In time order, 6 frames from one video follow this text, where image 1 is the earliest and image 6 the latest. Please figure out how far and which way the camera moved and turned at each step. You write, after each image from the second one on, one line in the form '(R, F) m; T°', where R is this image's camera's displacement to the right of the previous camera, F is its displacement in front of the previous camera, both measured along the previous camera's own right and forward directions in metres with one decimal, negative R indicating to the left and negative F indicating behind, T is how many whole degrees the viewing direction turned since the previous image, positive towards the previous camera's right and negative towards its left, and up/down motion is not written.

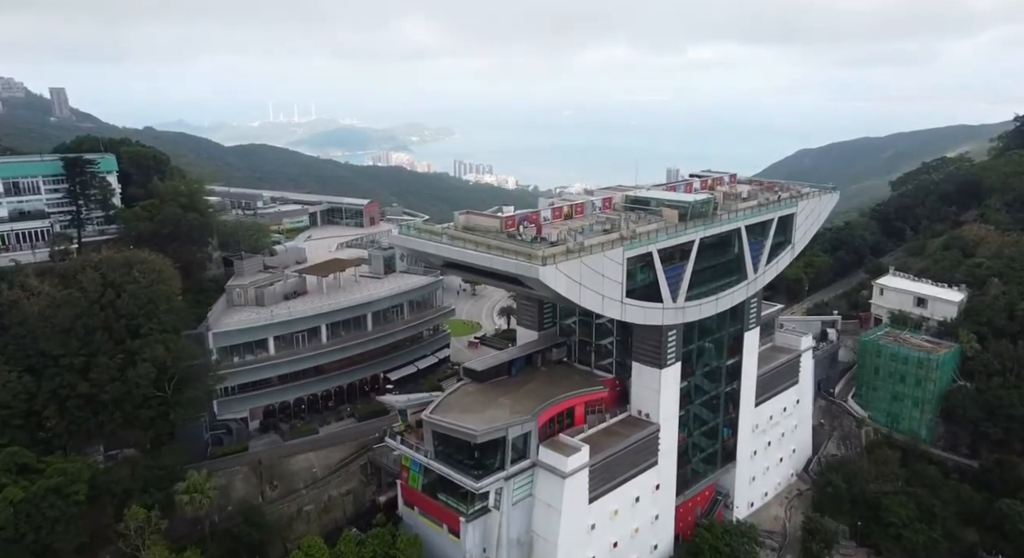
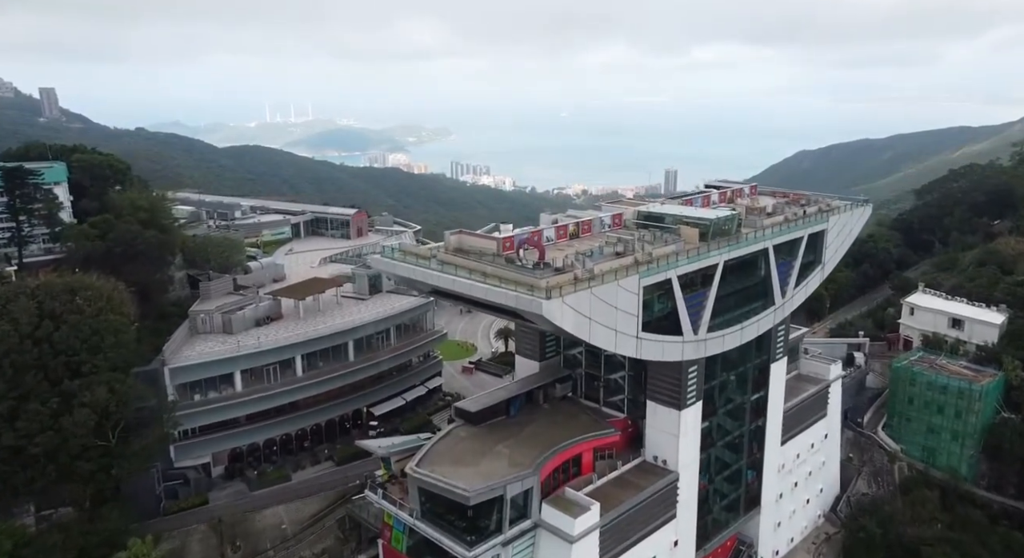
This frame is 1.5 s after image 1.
(0.0, +4.5) m; 0°
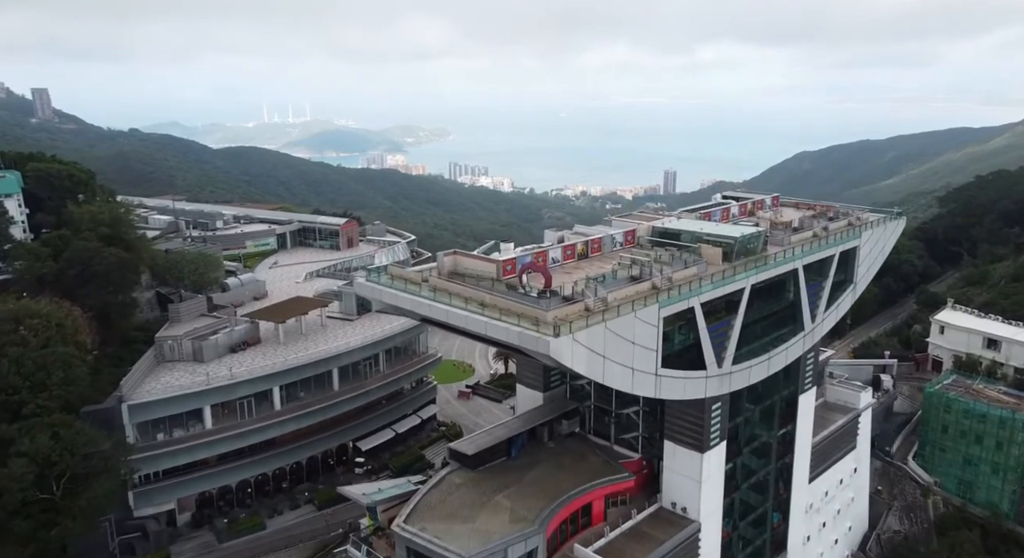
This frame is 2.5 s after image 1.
(-0.1, +3.6) m; 0°
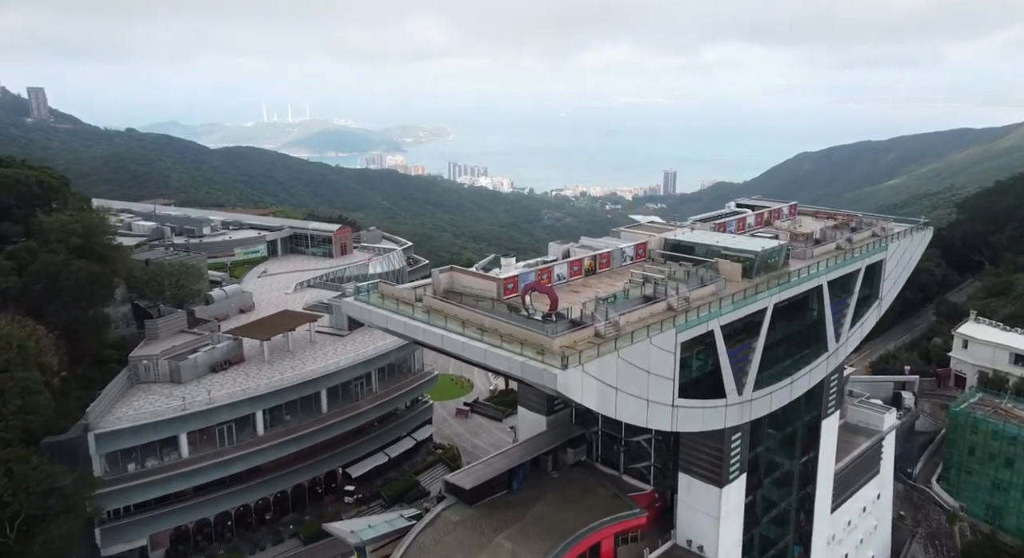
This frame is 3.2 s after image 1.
(-0.1, +2.4) m; 0°
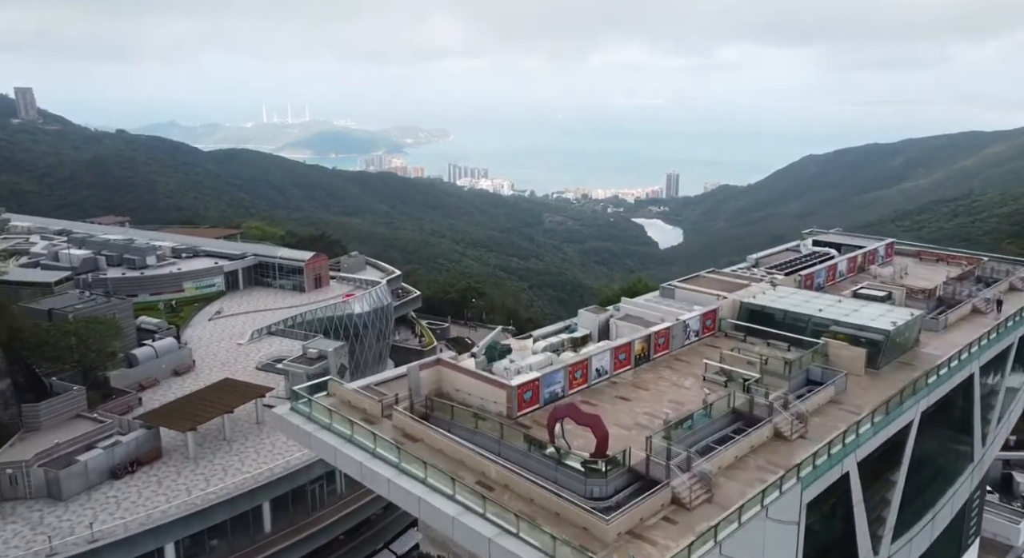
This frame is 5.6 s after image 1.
(-0.4, +8.9) m; 0°
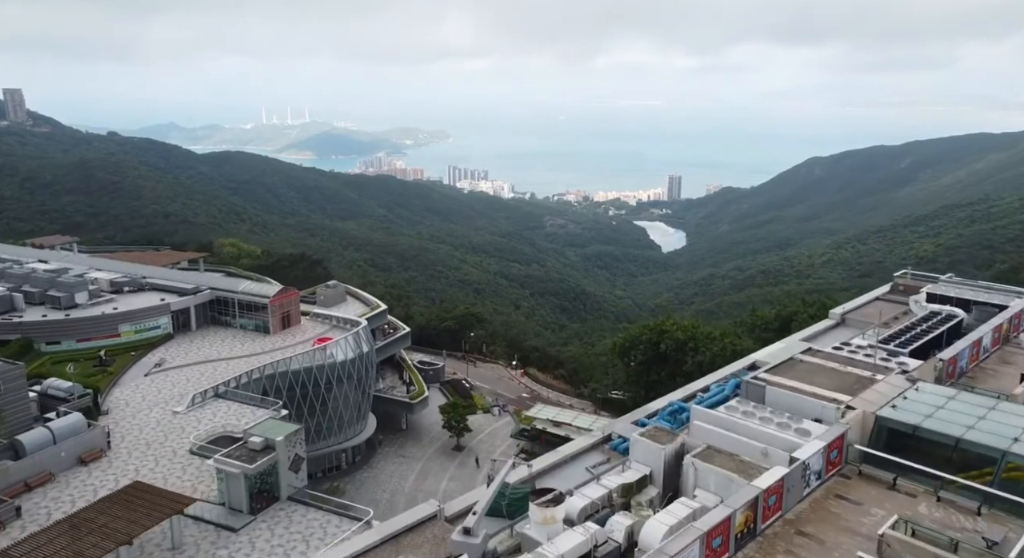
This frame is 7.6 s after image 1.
(-0.3, +7.6) m; 0°
